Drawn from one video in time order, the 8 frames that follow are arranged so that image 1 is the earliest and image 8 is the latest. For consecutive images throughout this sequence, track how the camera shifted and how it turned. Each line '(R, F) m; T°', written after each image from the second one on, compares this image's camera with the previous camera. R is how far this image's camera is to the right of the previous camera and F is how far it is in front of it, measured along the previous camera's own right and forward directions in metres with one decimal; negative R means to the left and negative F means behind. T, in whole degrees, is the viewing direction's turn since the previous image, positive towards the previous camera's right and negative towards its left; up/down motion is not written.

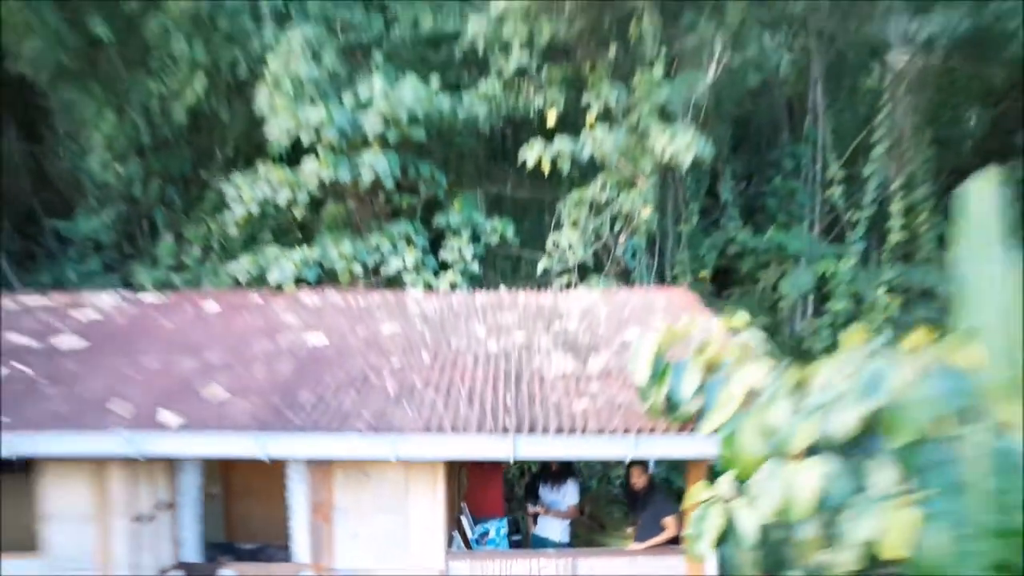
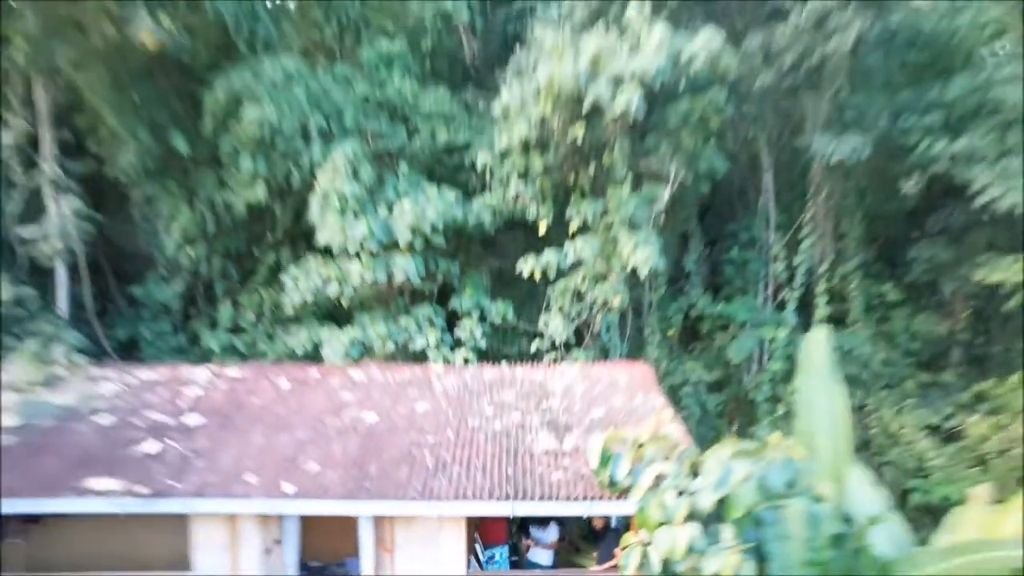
(0.0, -0.5) m; 0°
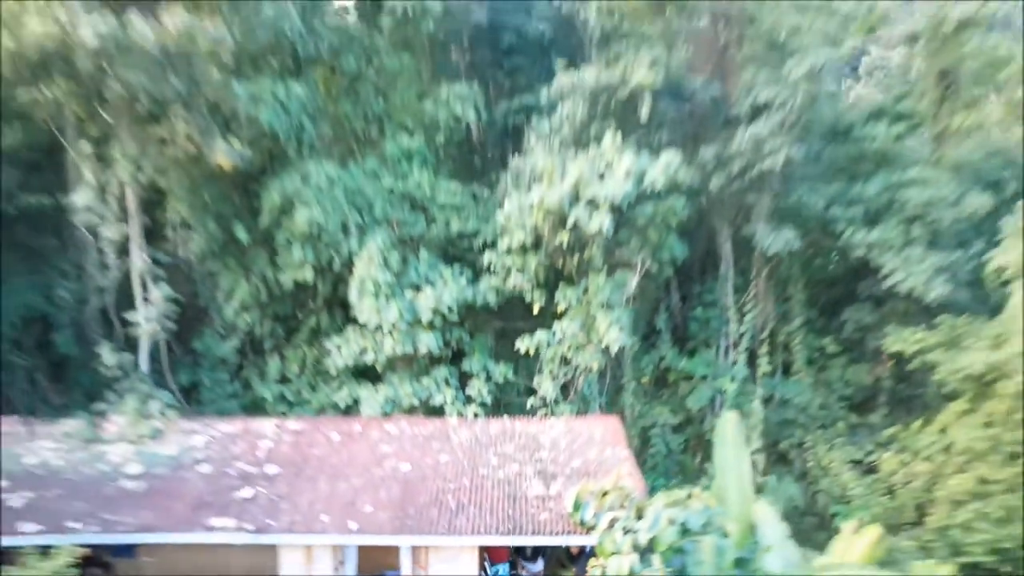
(0.0, -0.5) m; 0°
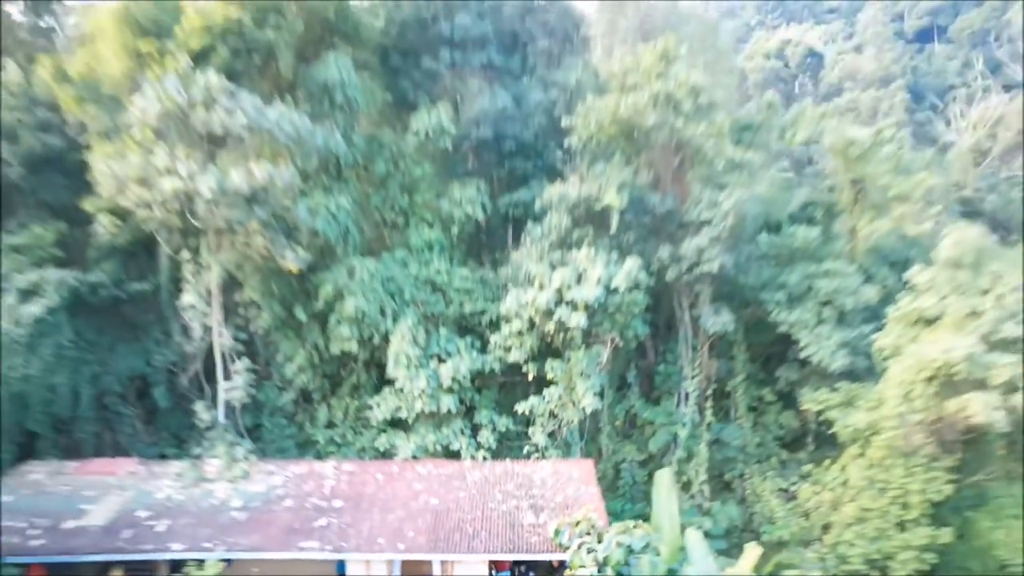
(0.0, -0.8) m; 0°
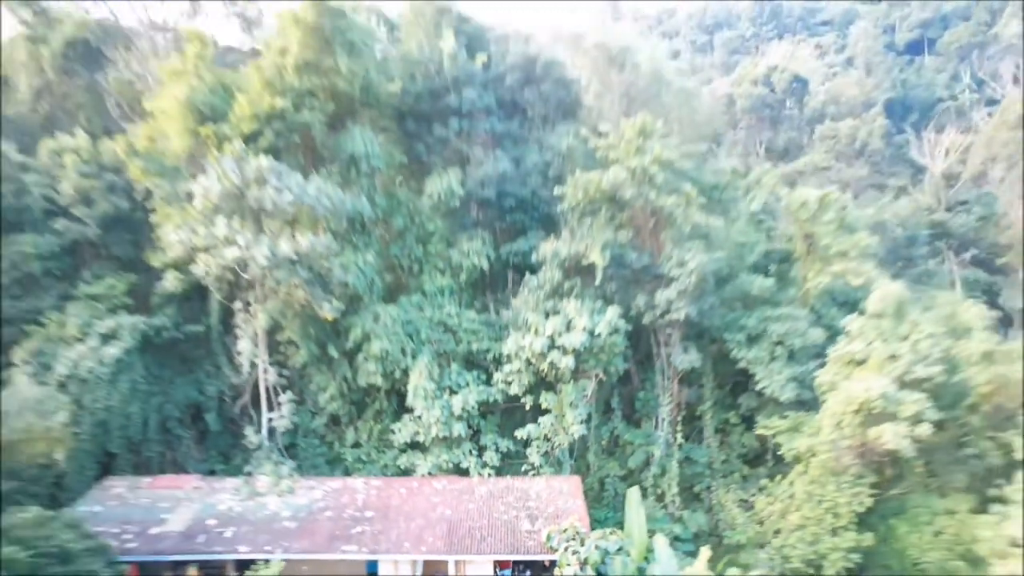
(0.0, -0.7) m; 0°
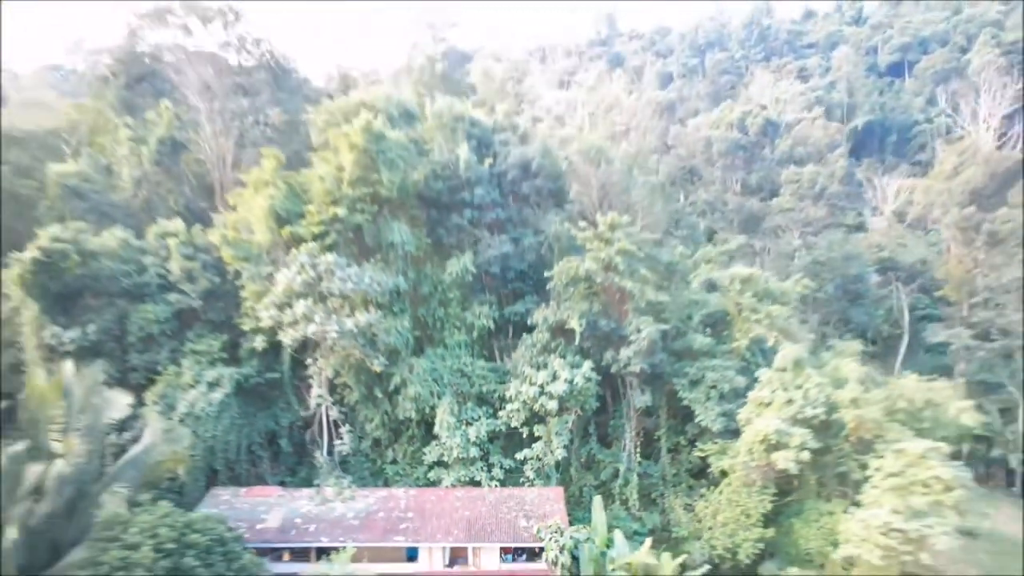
(0.0, -1.5) m; 0°
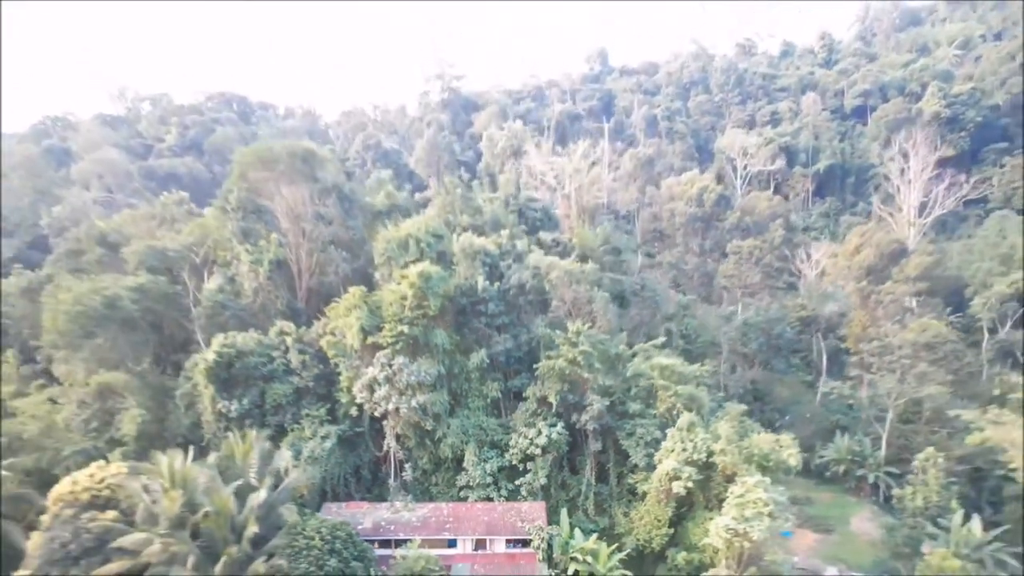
(0.0, -3.3) m; 0°
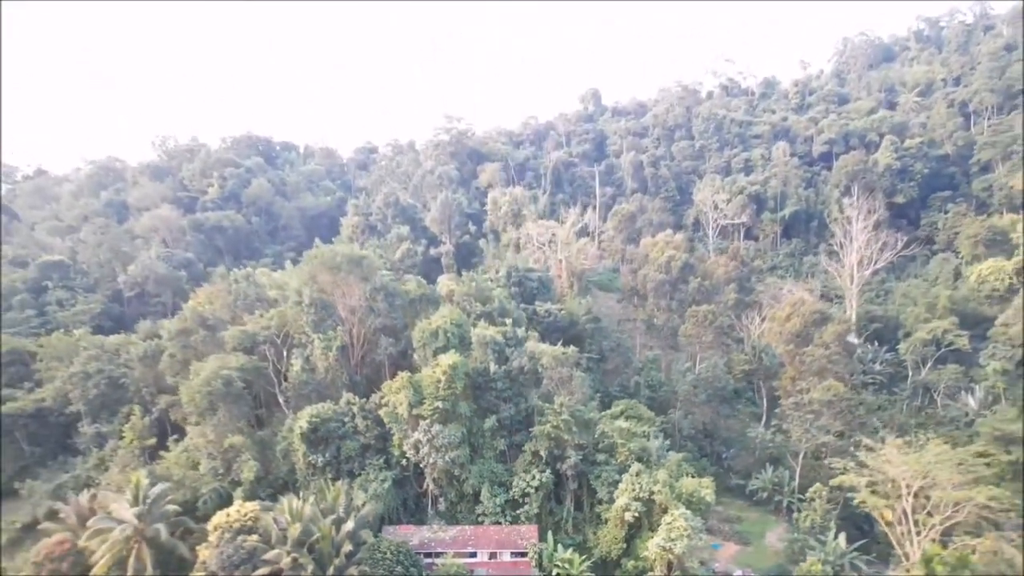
(0.0, -3.8) m; 0°
